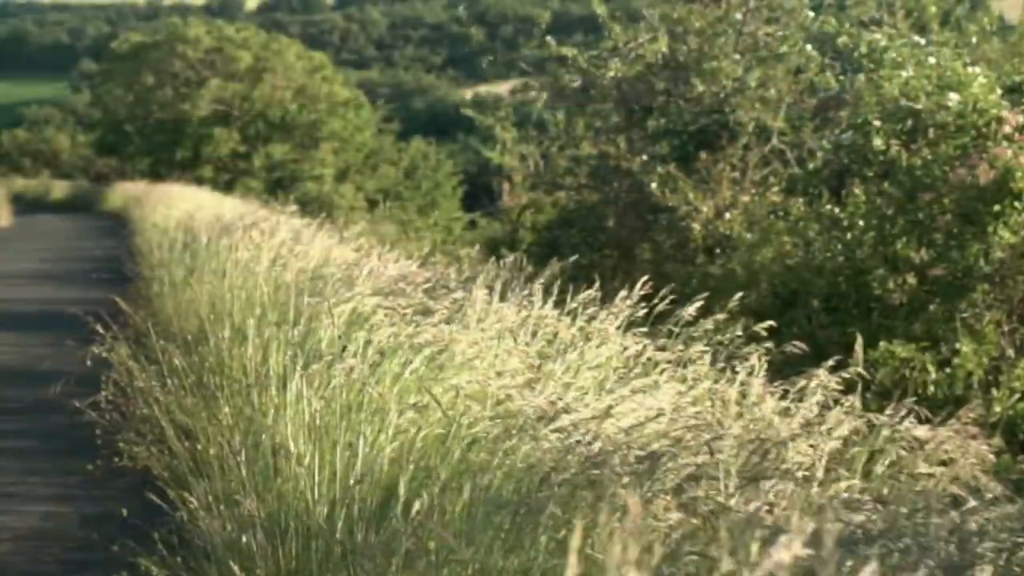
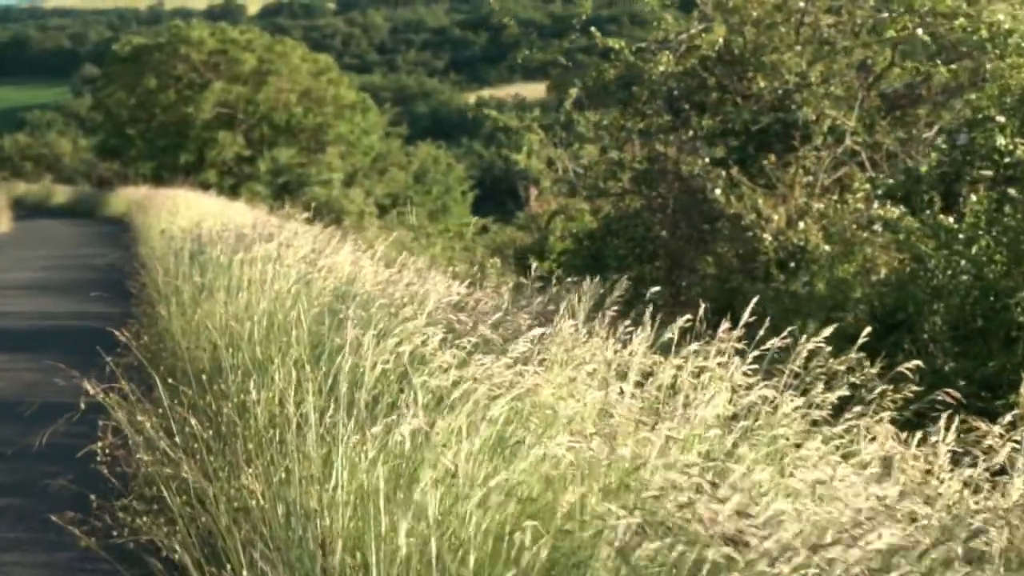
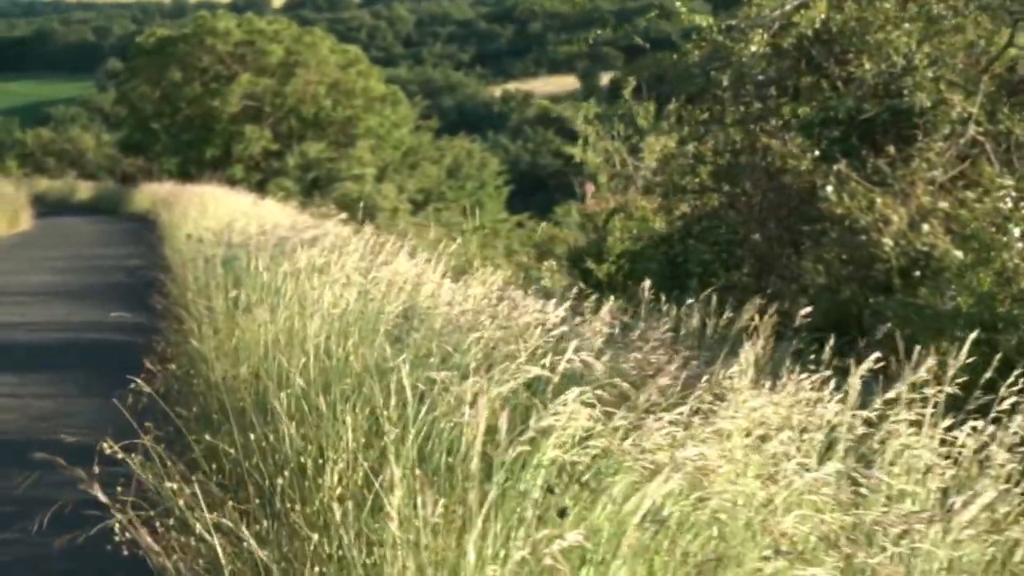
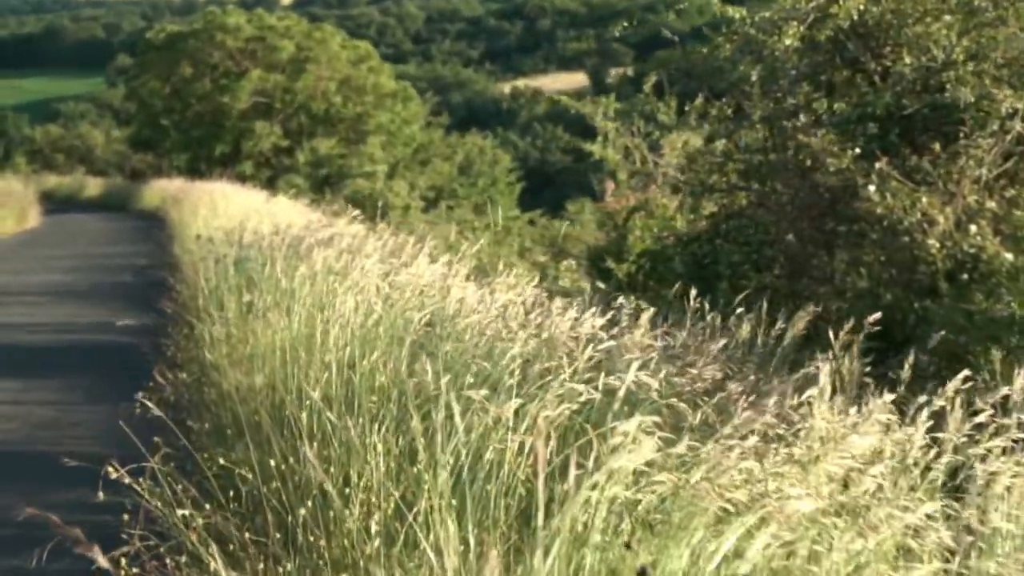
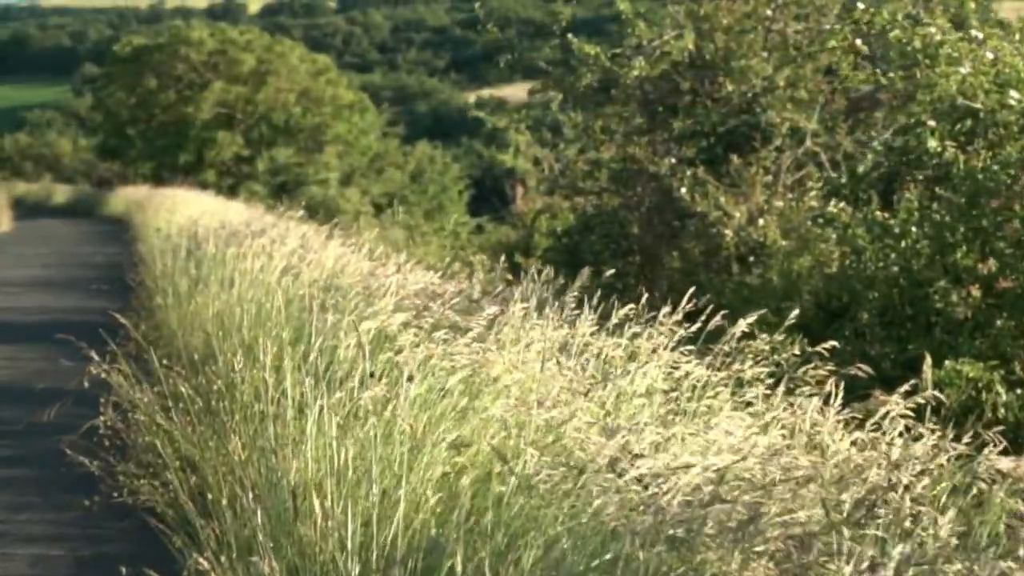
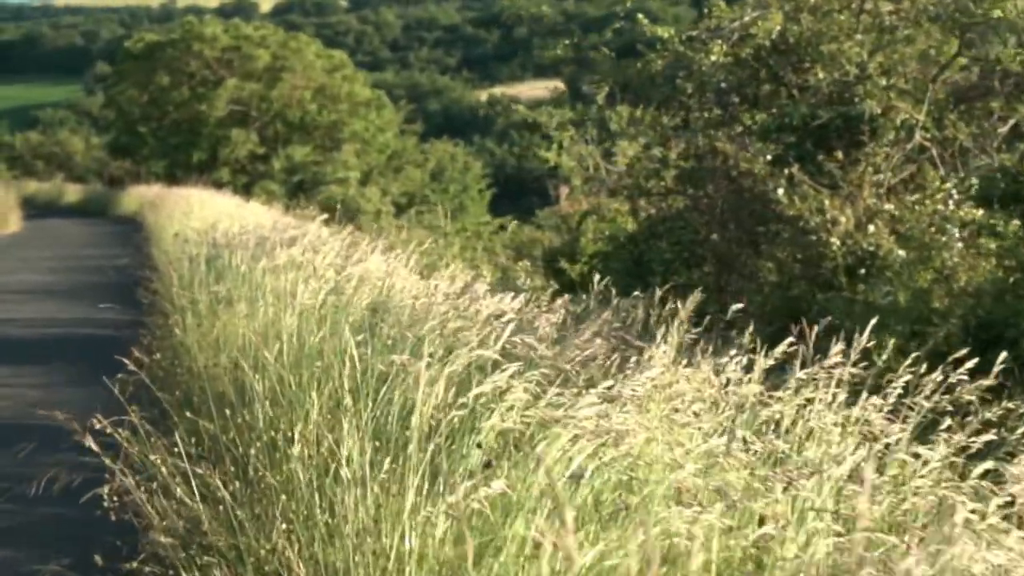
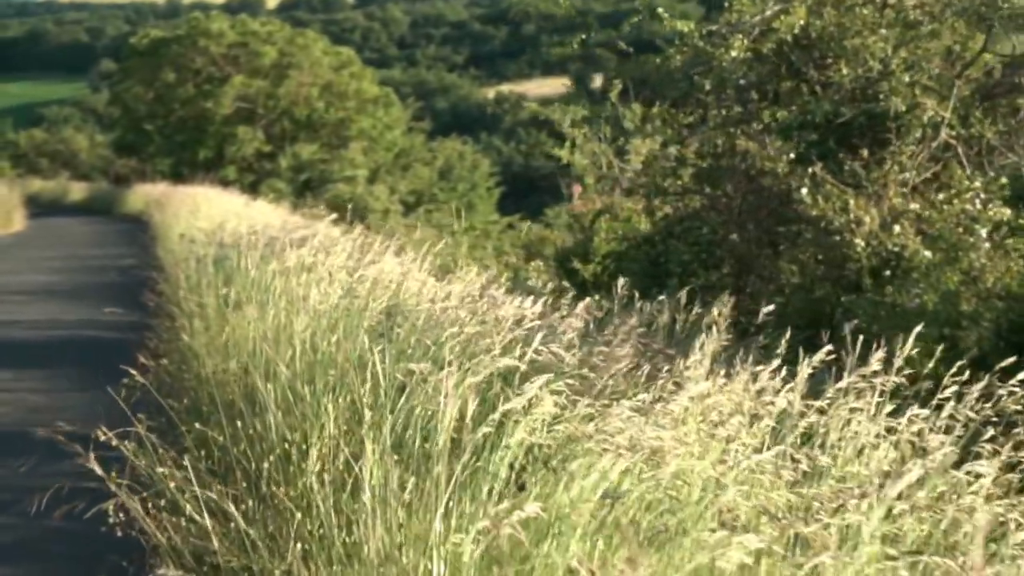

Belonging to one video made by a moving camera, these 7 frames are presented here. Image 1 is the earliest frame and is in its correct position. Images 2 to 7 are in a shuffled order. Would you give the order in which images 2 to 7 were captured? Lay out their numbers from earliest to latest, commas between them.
5, 2, 6, 7, 3, 4
